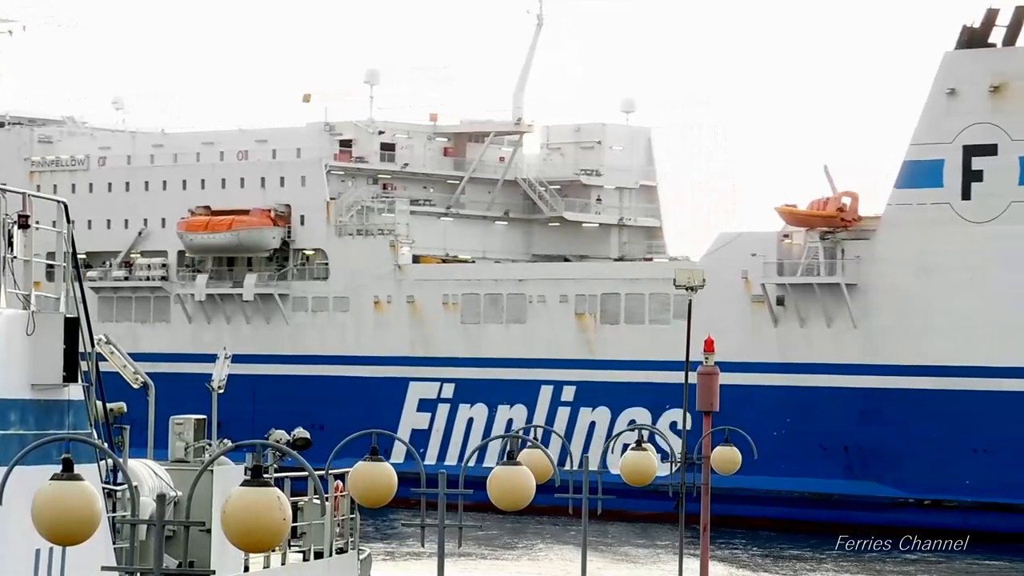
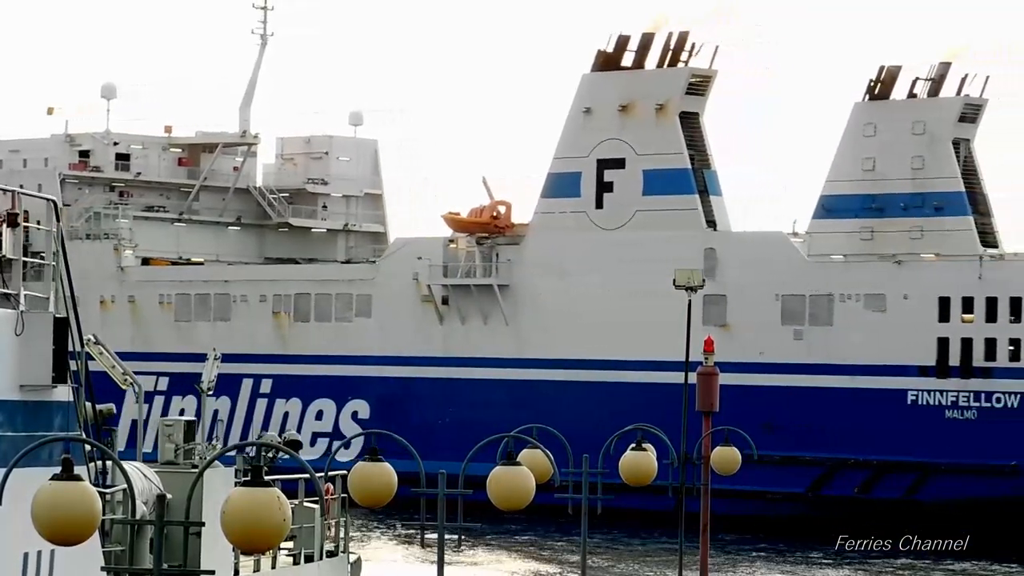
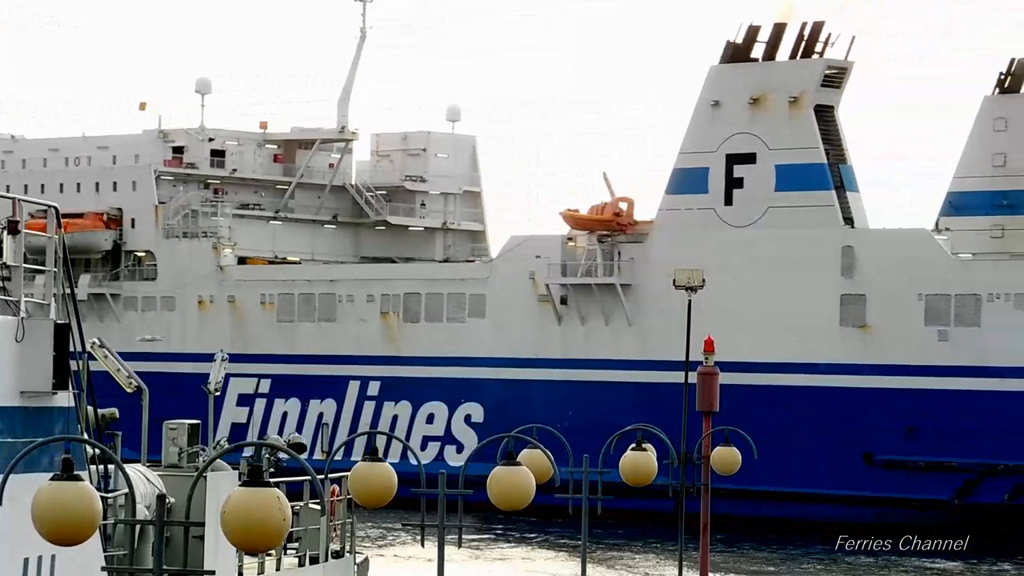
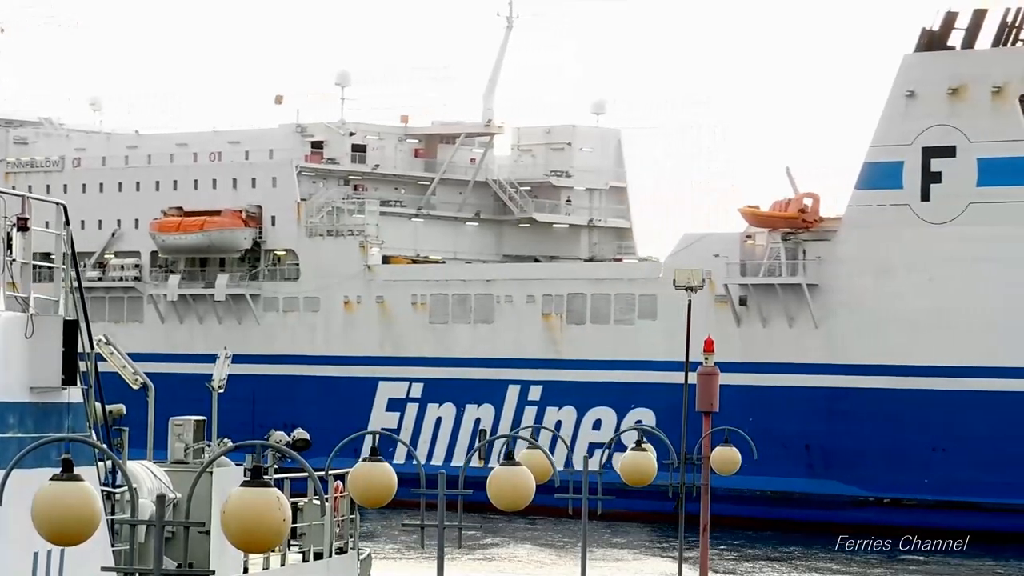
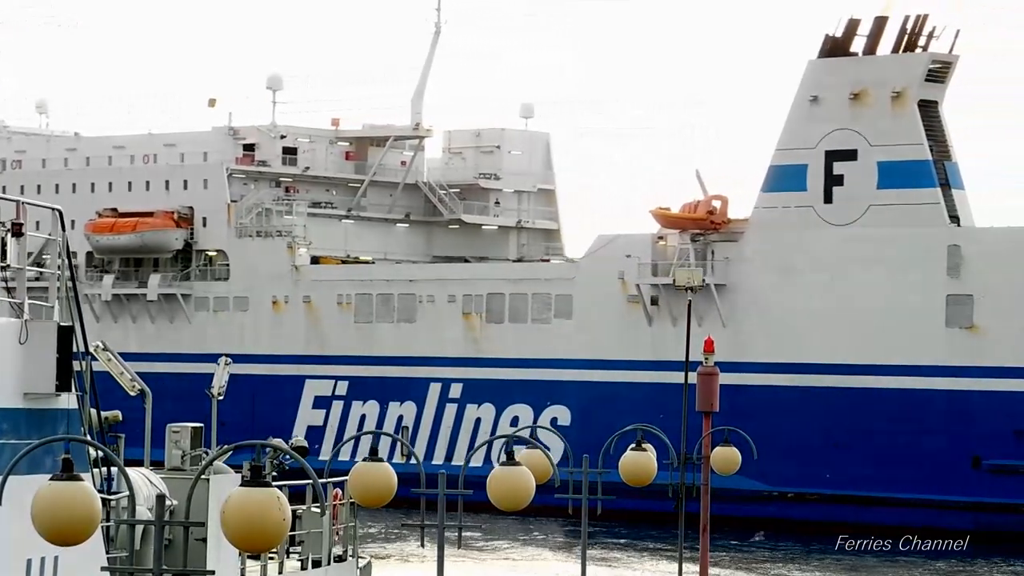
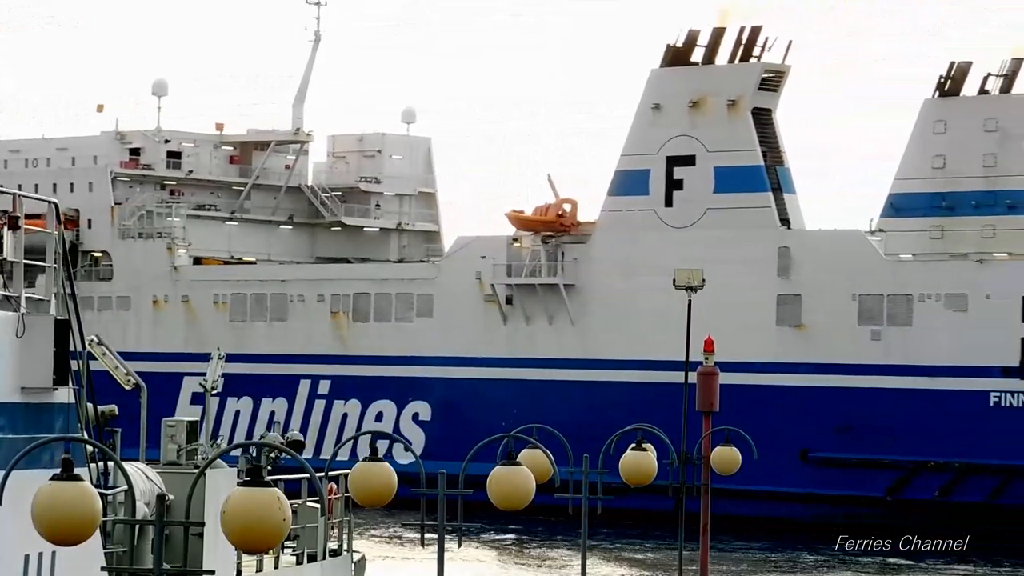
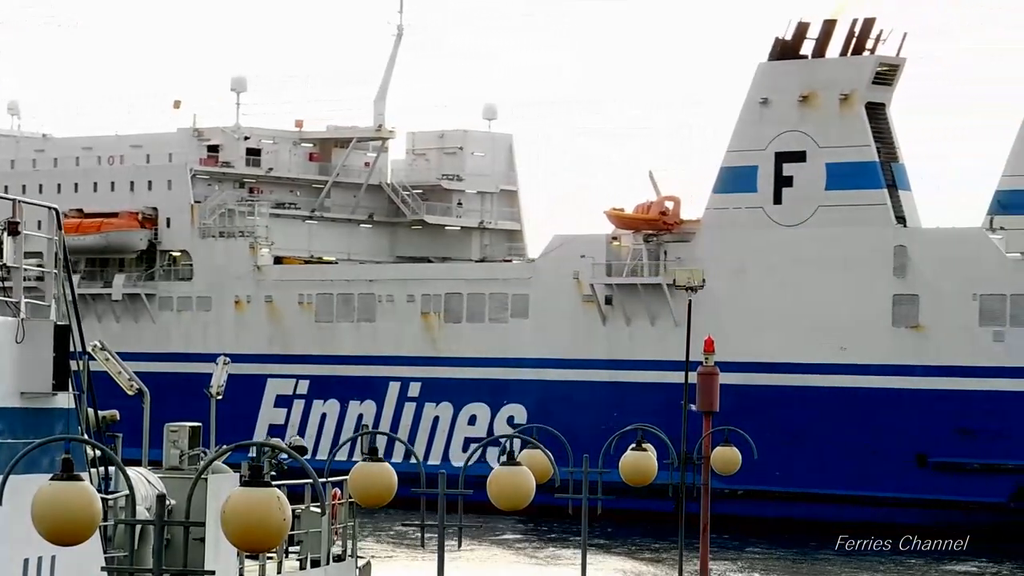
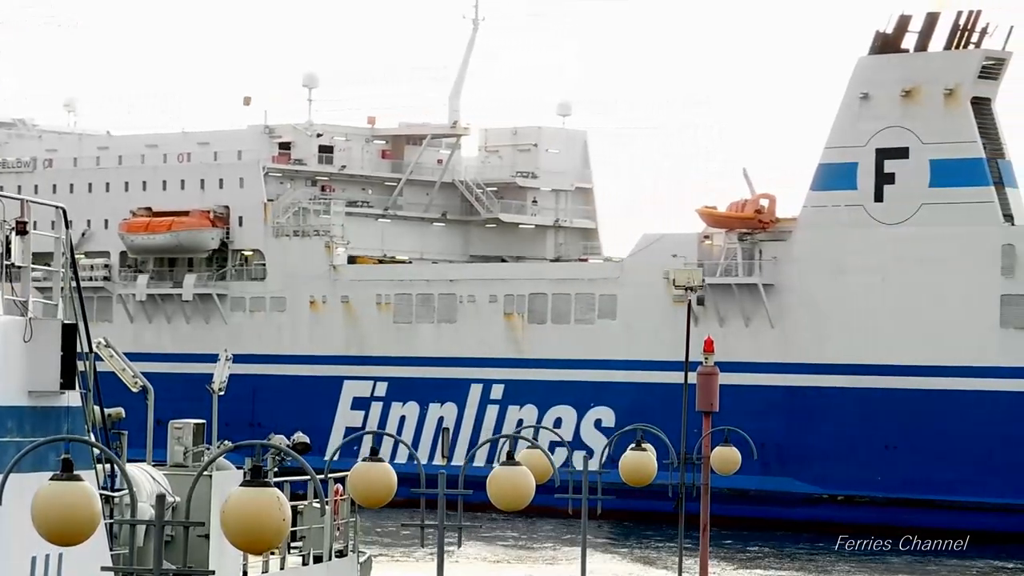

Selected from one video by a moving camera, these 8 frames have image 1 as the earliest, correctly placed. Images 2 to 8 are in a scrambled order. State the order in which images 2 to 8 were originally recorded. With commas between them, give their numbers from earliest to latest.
4, 8, 5, 7, 3, 6, 2
